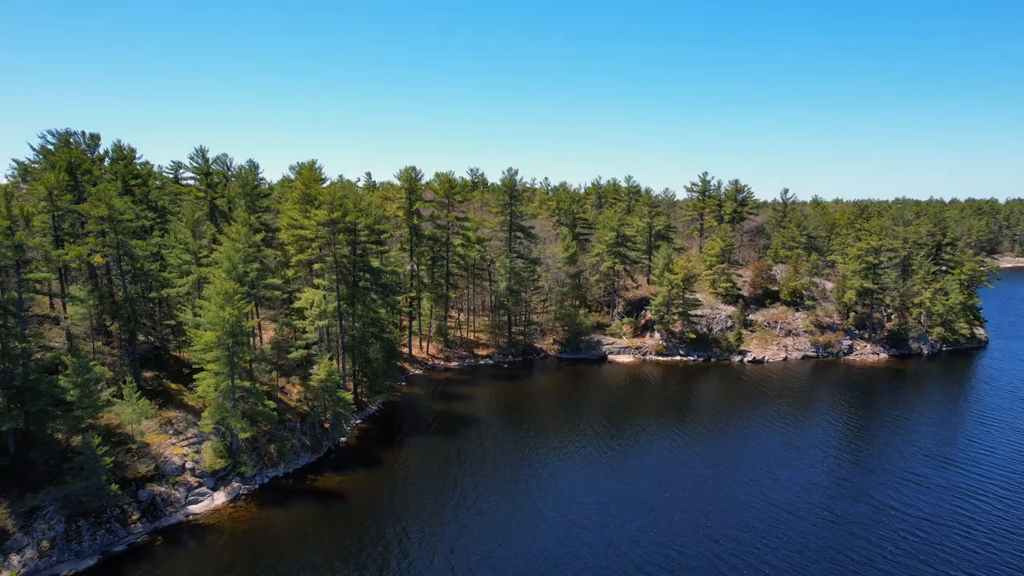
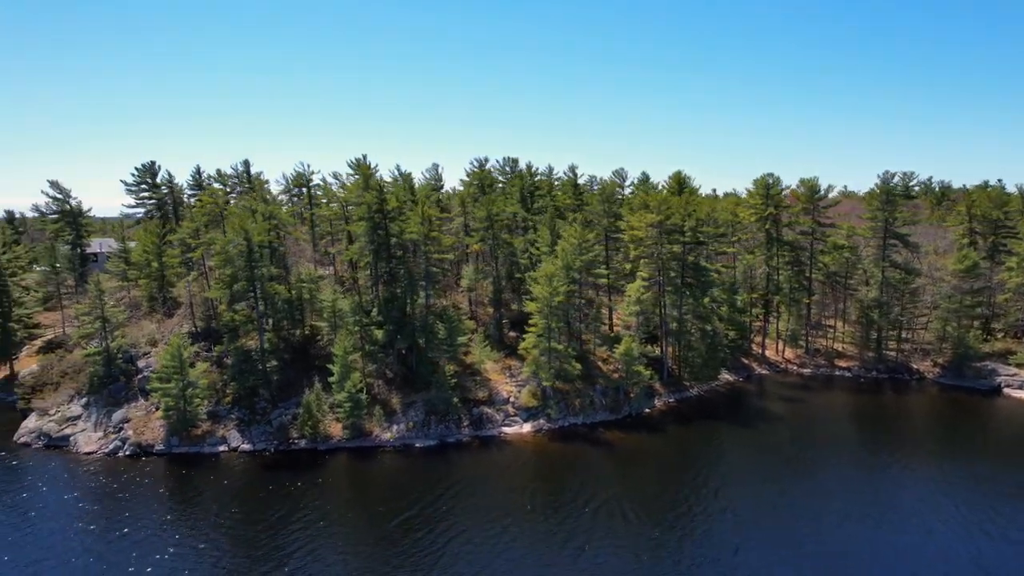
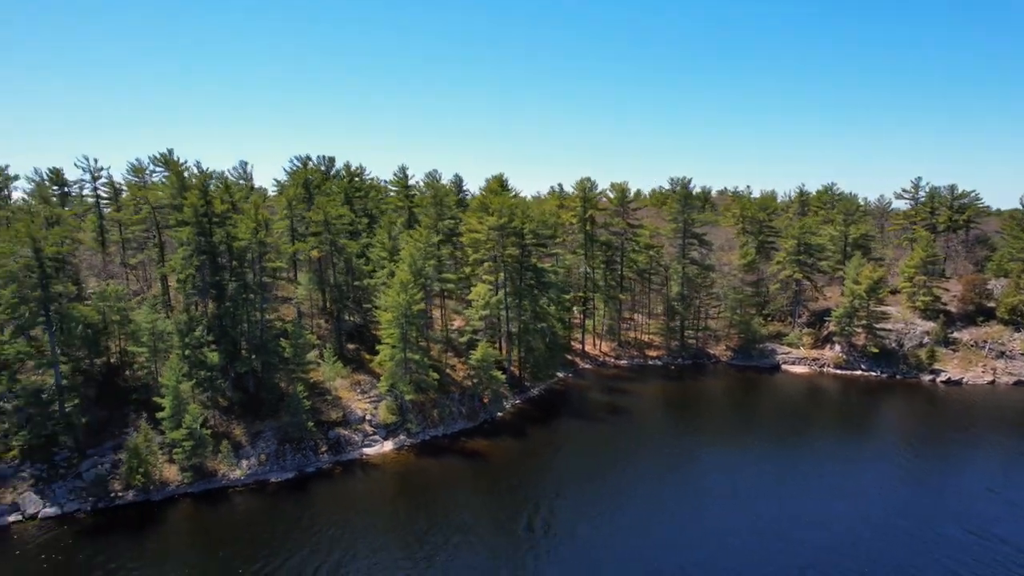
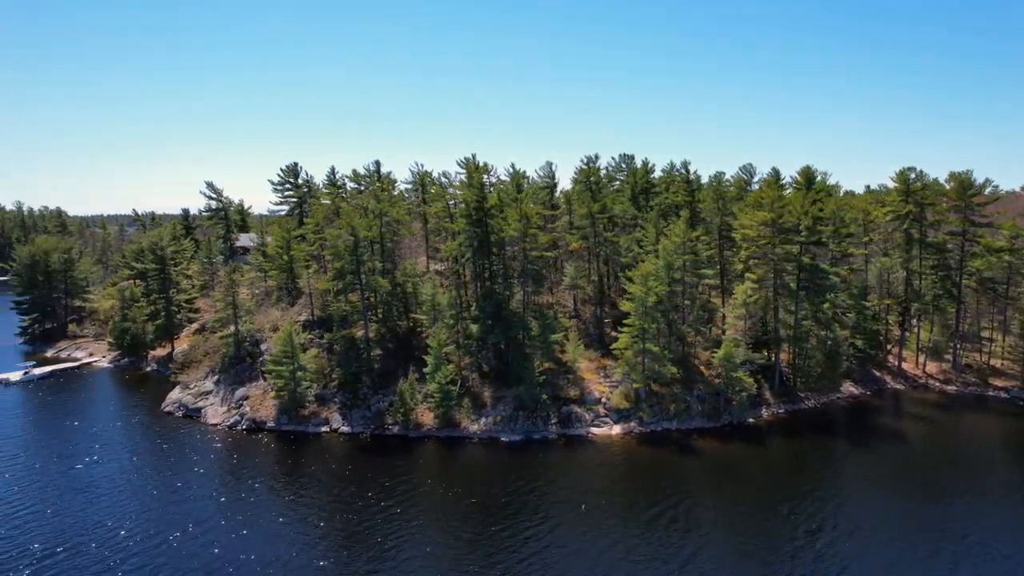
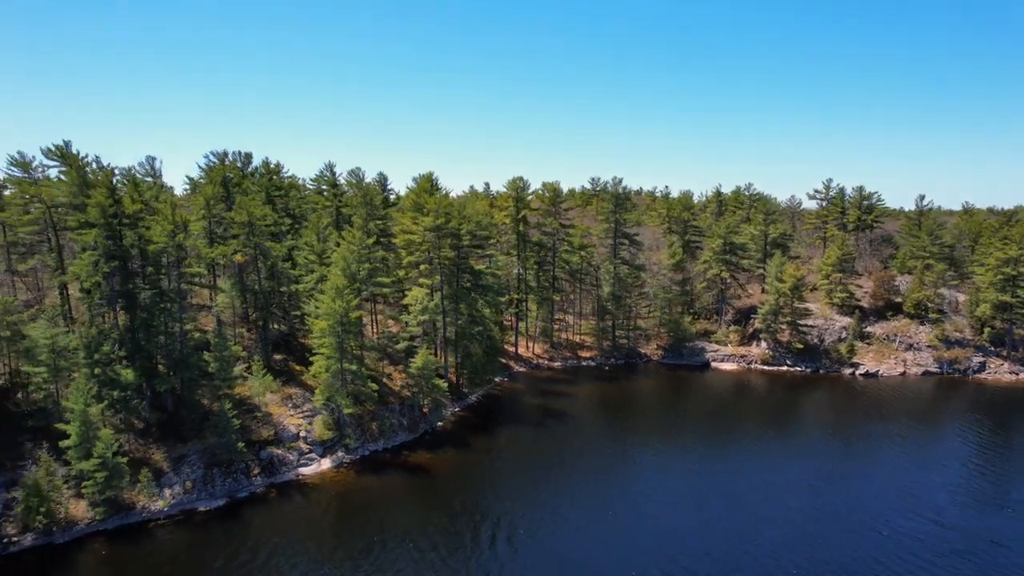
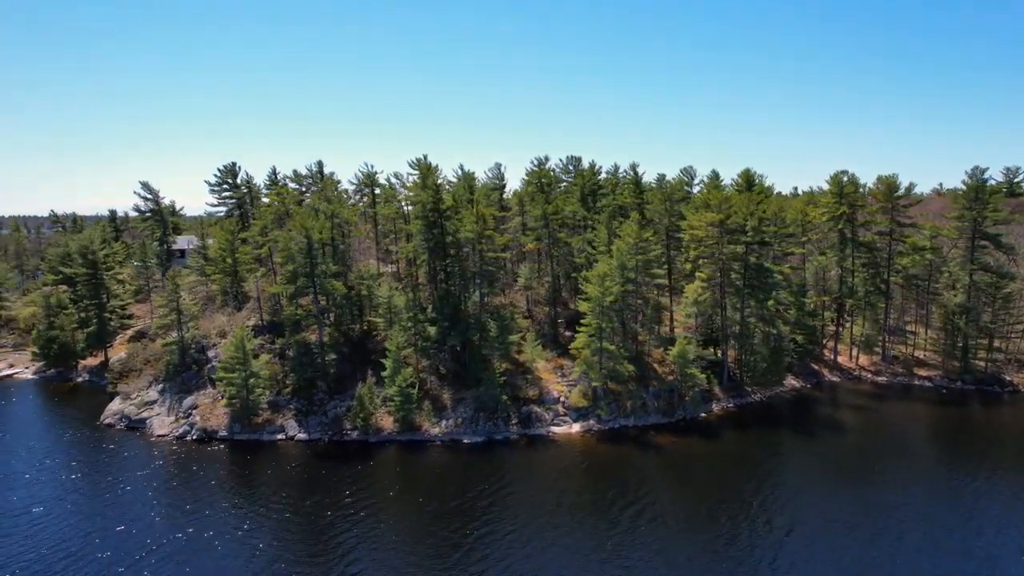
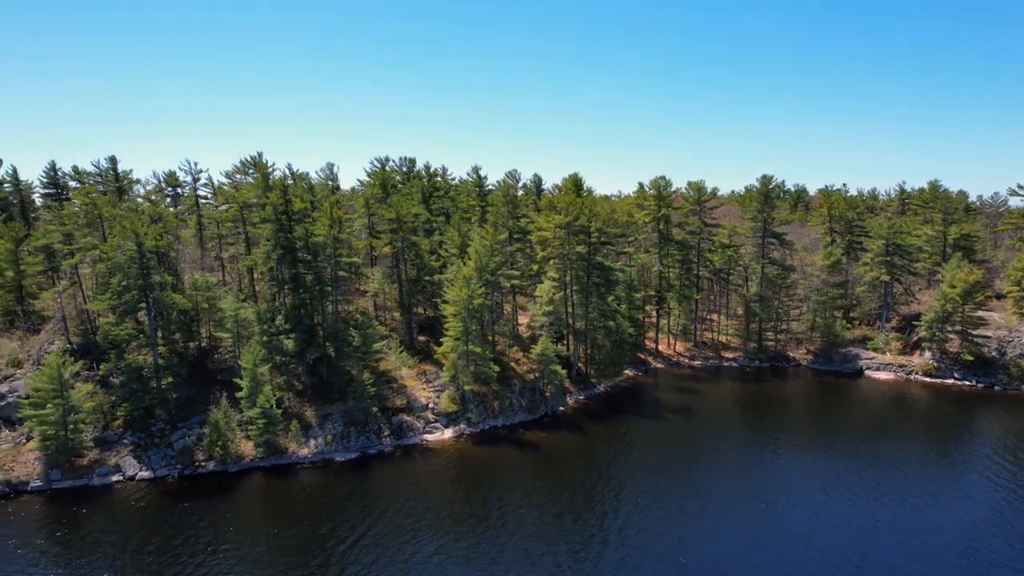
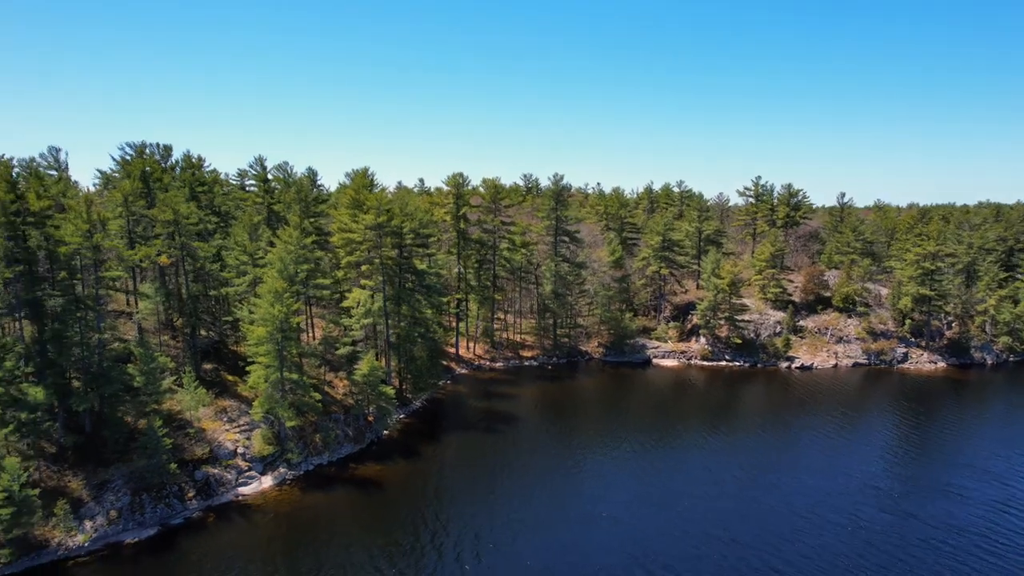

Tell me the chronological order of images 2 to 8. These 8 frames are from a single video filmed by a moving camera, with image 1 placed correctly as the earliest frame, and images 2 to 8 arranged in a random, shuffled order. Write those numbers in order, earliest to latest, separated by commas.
8, 5, 3, 7, 2, 6, 4
